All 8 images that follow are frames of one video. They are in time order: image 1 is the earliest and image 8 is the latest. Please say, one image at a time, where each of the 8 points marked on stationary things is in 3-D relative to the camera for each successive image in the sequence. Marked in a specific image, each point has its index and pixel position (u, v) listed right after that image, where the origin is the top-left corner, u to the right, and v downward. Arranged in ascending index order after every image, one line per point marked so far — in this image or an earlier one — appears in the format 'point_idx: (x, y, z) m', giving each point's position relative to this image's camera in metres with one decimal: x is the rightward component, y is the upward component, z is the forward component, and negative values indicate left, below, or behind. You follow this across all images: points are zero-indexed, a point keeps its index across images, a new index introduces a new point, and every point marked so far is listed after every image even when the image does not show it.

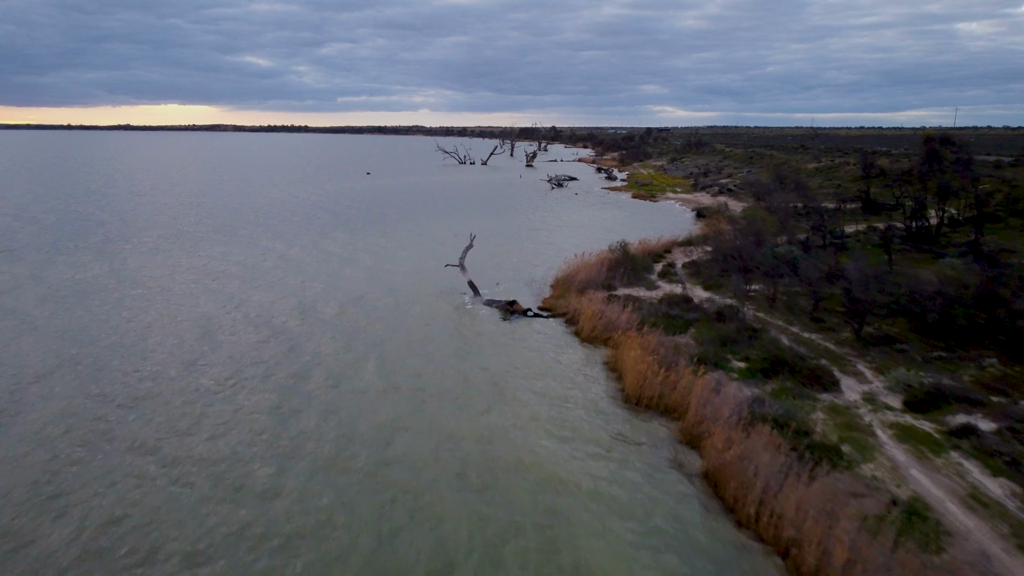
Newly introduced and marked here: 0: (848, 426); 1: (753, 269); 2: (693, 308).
0: (+3.0, -1.2, +10.1) m
1: (+4.1, +0.3, +19.2) m
2: (+2.6, -0.3, +16.2) m
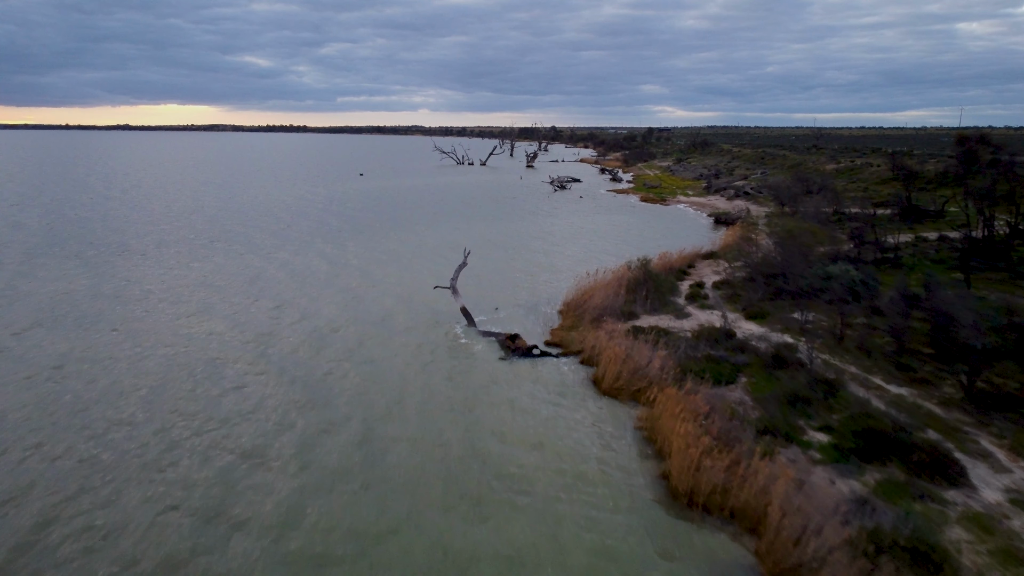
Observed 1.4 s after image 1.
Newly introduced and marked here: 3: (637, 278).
0: (+3.1, -1.6, +6.9) m
1: (+4.1, -0.1, +16.0) m
2: (+2.7, -0.7, +13.0) m
3: (+2.0, +0.1, +17.9) m
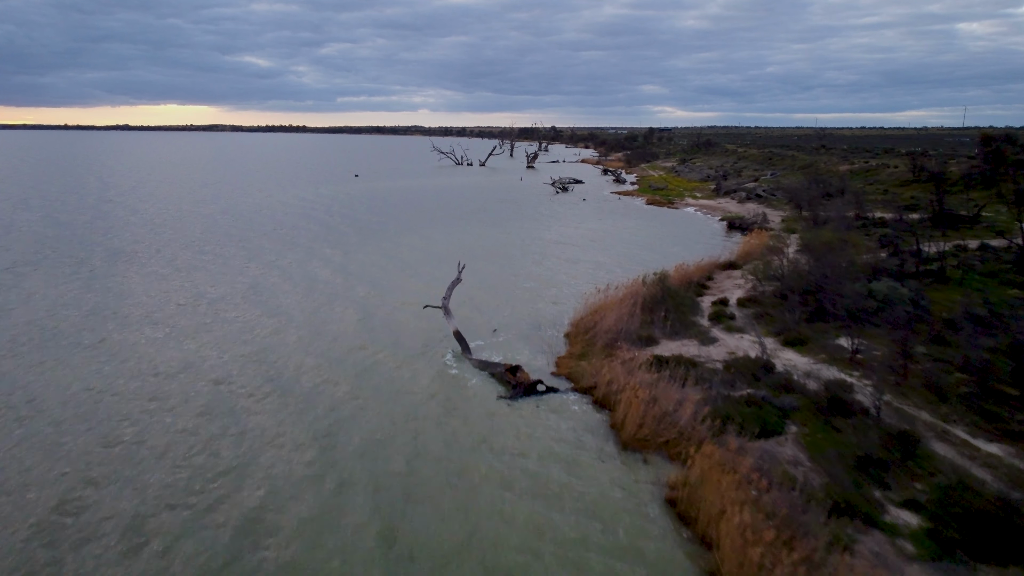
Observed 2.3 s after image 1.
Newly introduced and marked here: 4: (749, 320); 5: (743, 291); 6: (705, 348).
0: (+3.1, -1.9, +4.8) m
1: (+4.1, -0.4, +13.9) m
2: (+2.7, -1.0, +10.9) m
3: (+2.0, -0.1, +15.9) m
4: (+3.2, -0.4, +15.2) m
5: (+3.7, -0.1, +17.9) m
6: (+2.3, -0.7, +13.4) m
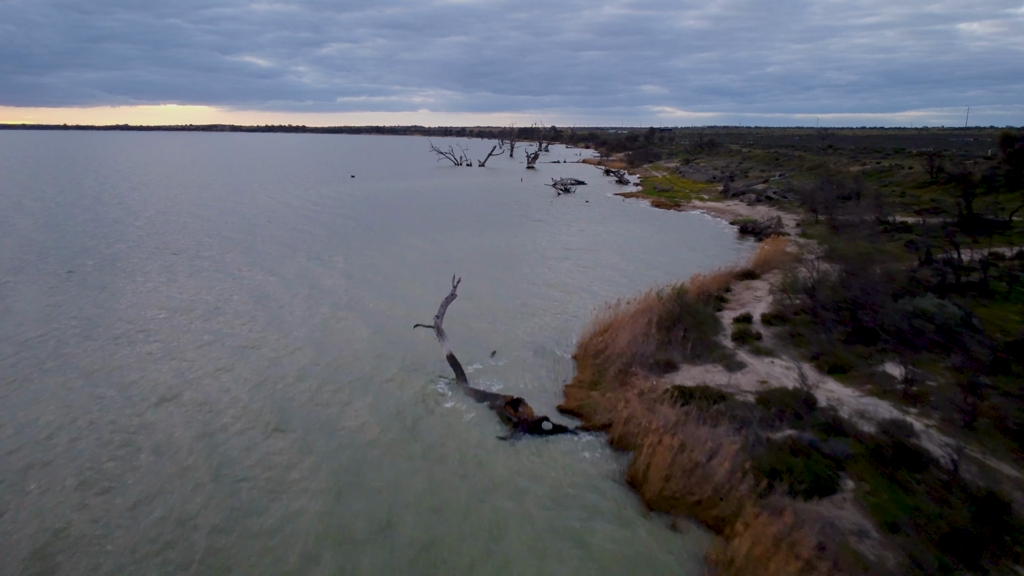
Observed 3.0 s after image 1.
0: (+3.1, -2.1, +3.2) m
1: (+4.2, -0.6, +12.3) m
2: (+2.7, -1.2, +9.3) m
3: (+2.0, -0.3, +14.2) m
4: (+3.3, -0.6, +13.6) m
5: (+3.7, -0.3, +16.3) m
6: (+2.3, -0.9, +11.7) m
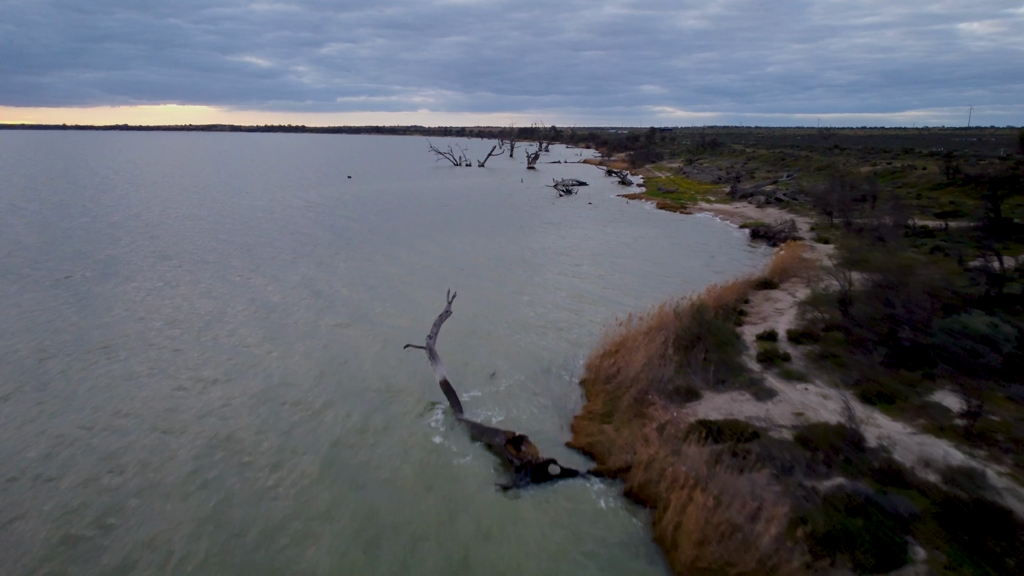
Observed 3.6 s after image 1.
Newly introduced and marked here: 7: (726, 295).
0: (+3.1, -2.3, +1.8) m
1: (+4.2, -0.8, +10.9) m
2: (+2.7, -1.4, +7.9) m
3: (+2.0, -0.5, +12.9) m
4: (+3.3, -0.8, +12.2) m
5: (+3.7, -0.5, +14.9) m
6: (+2.3, -1.1, +10.4) m
7: (+3.3, -0.1, +17.1) m
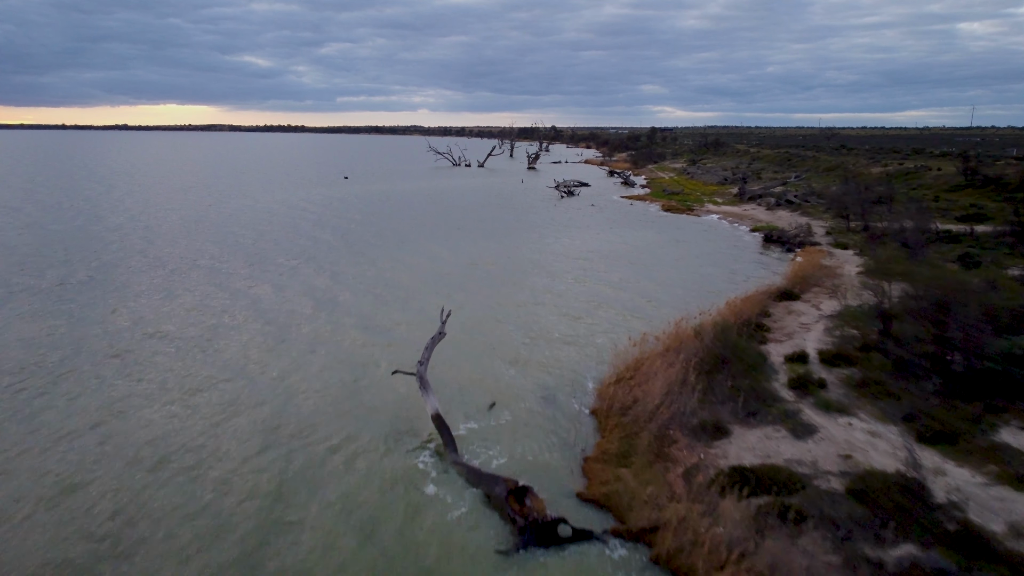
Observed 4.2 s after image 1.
0: (+3.1, -2.5, +0.4) m
1: (+4.2, -0.9, +9.5) m
2: (+2.7, -1.6, +6.5) m
3: (+2.0, -0.7, +11.5) m
4: (+3.3, -1.0, +10.8) m
5: (+3.7, -0.7, +13.5) m
6: (+2.3, -1.3, +9.0) m
7: (+3.3, -0.3, +15.7) m
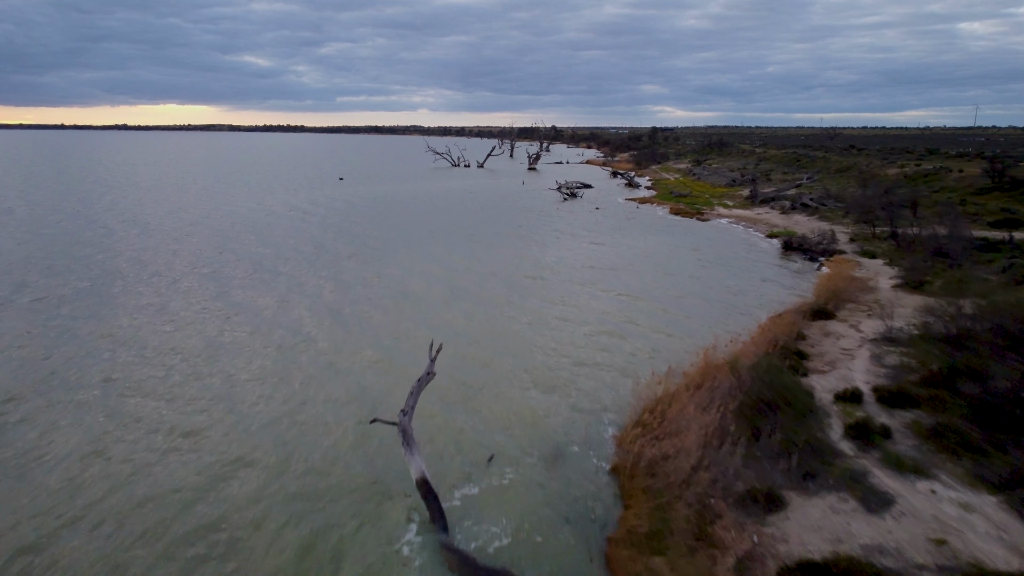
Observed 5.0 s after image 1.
0: (+3.1, -2.7, -1.4) m
1: (+4.2, -1.2, +7.7) m
2: (+2.7, -1.8, +4.7) m
3: (+2.1, -0.9, +9.6) m
4: (+3.3, -1.2, +9.0) m
5: (+3.8, -0.9, +11.7) m
6: (+2.4, -1.5, +7.1) m
7: (+3.3, -0.5, +13.8) m
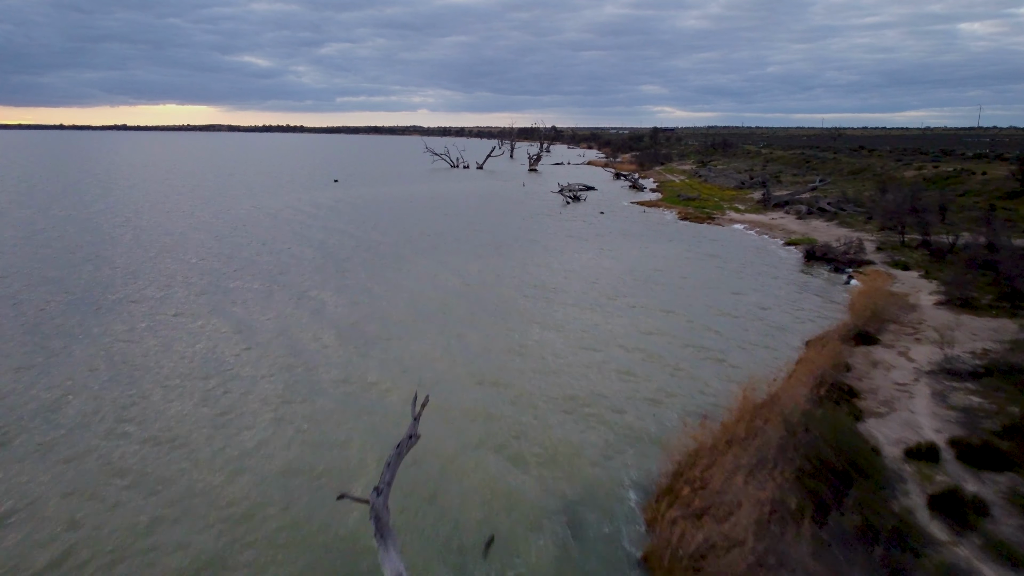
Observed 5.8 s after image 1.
0: (+3.2, -3.0, -3.3) m
1: (+4.2, -1.5, +5.8) m
2: (+2.8, -2.1, +2.8) m
3: (+2.1, -1.2, +7.8) m
4: (+3.3, -1.5, +7.1) m
5: (+3.8, -1.2, +9.8) m
6: (+2.4, -1.8, +5.3) m
7: (+3.4, -0.8, +12.0) m
